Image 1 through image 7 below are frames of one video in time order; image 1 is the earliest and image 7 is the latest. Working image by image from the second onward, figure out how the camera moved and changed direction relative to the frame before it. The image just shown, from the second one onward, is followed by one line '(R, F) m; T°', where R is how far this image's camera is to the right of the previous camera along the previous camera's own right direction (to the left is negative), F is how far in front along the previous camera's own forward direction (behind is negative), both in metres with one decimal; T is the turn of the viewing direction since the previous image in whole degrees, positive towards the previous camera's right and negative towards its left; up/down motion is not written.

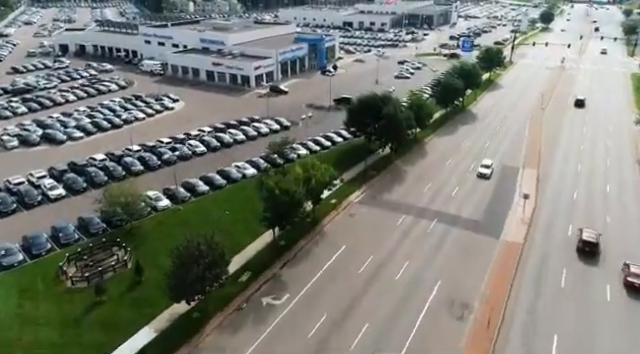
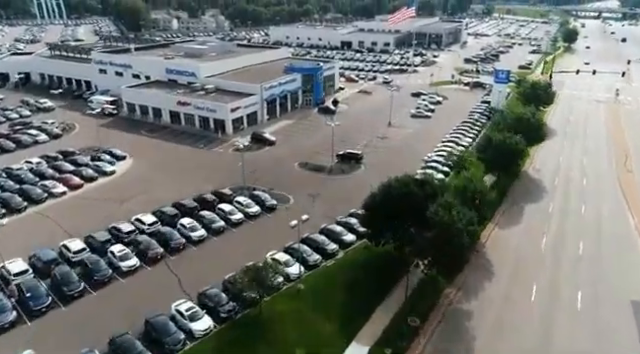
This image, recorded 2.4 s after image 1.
(-0.3, +18.0) m; +1°
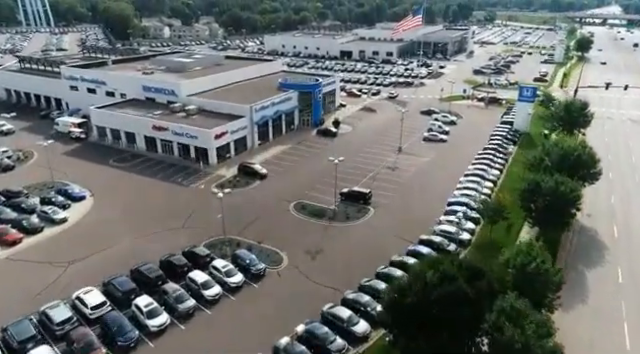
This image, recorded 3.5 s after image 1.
(-0.2, +8.6) m; 0°
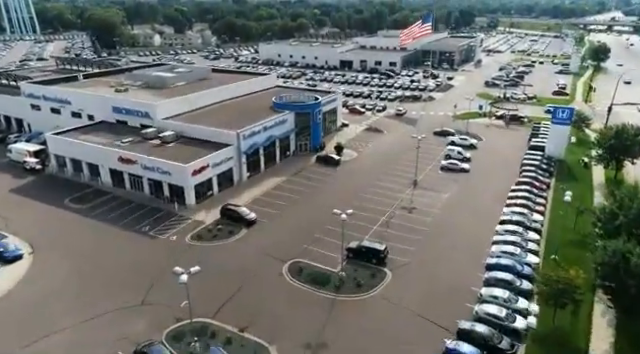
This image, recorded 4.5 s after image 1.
(-0.3, +8.7) m; 0°
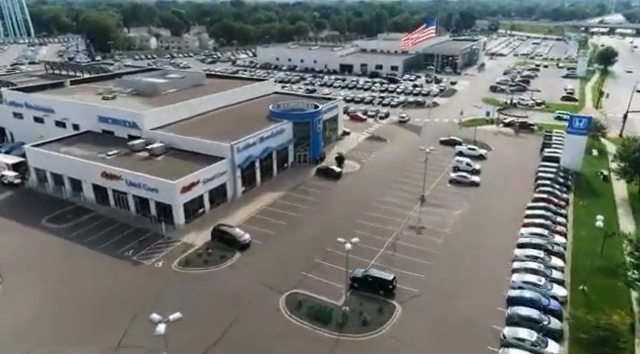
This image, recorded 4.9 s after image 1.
(-0.1, +3.3) m; 0°
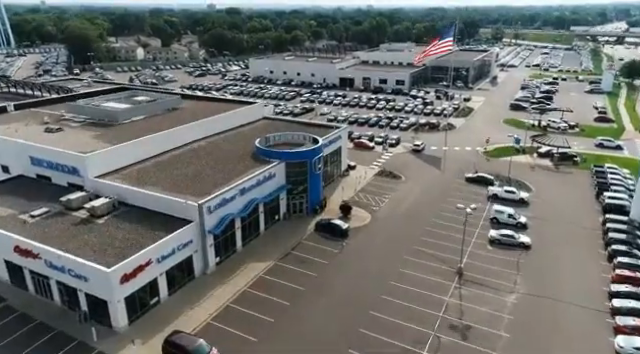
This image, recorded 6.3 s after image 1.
(-0.3, +11.2) m; 0°
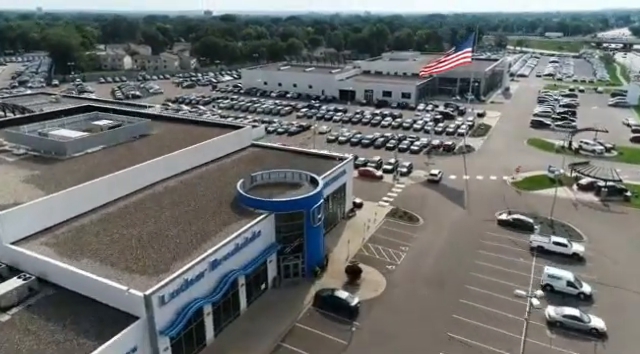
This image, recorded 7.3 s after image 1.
(-0.2, +9.2) m; 0°
